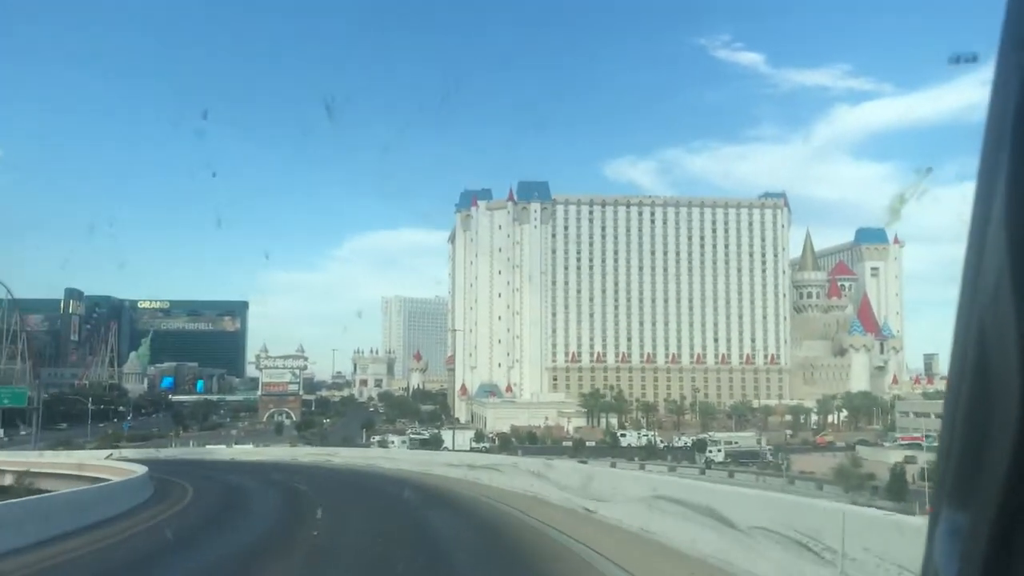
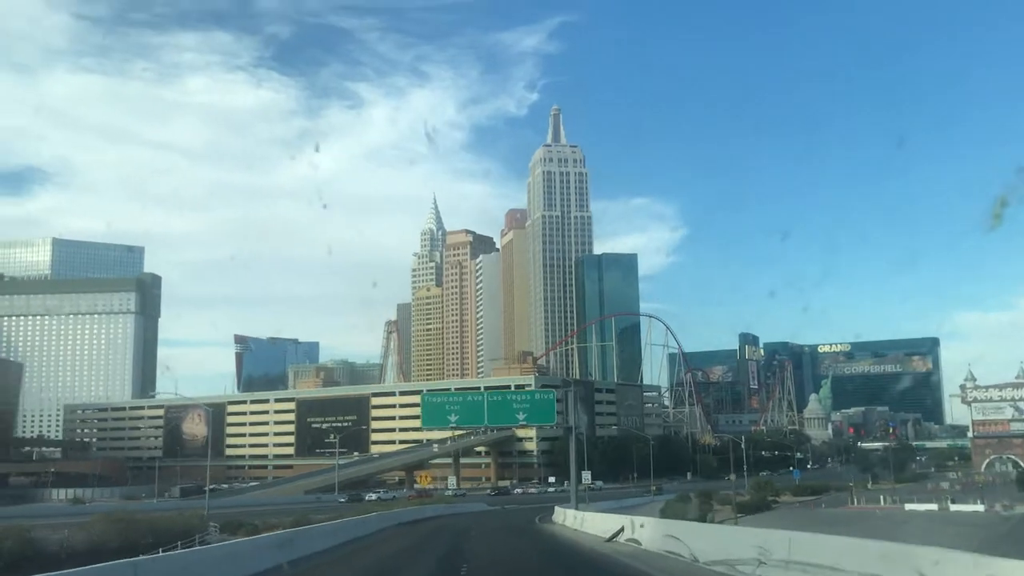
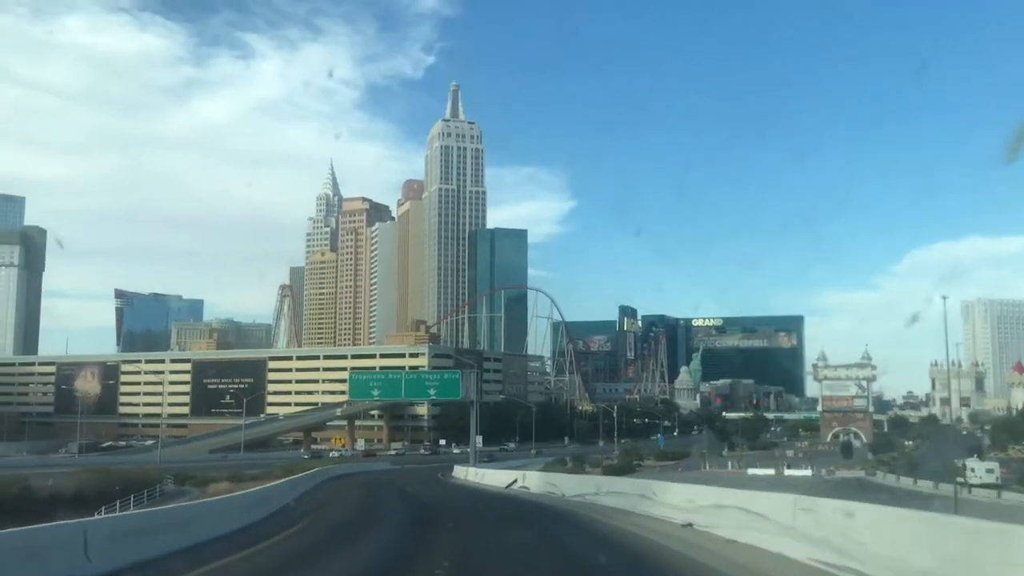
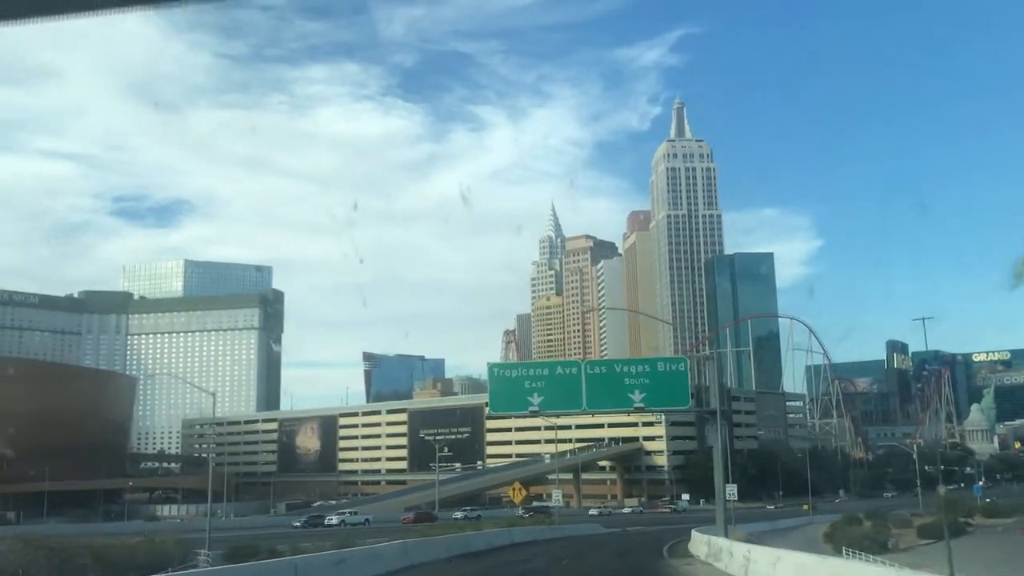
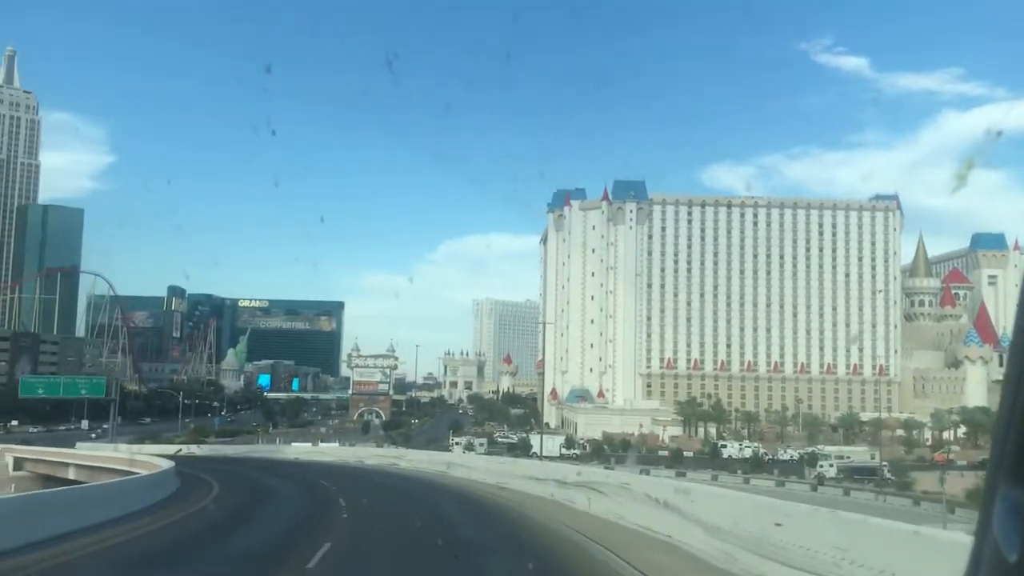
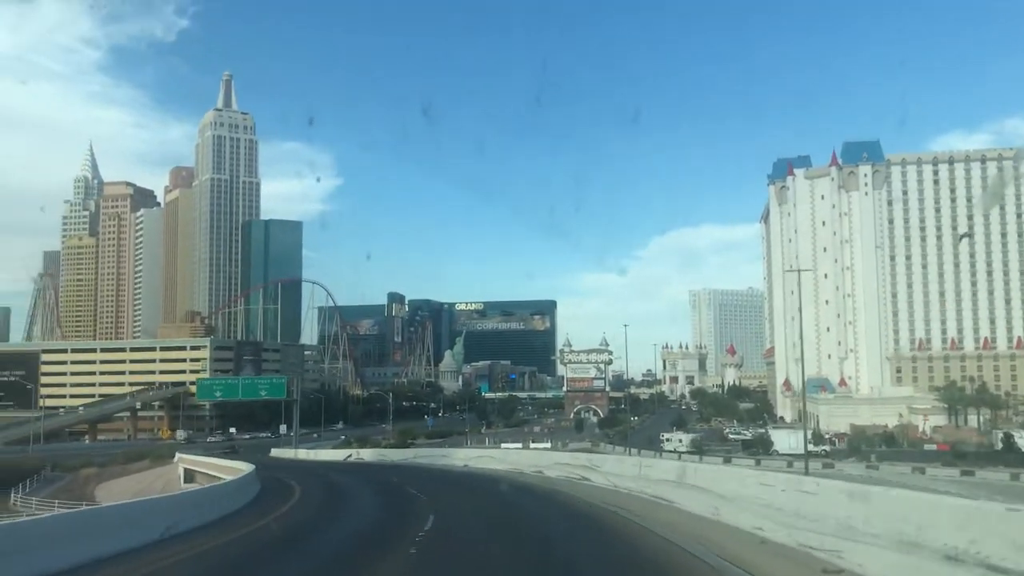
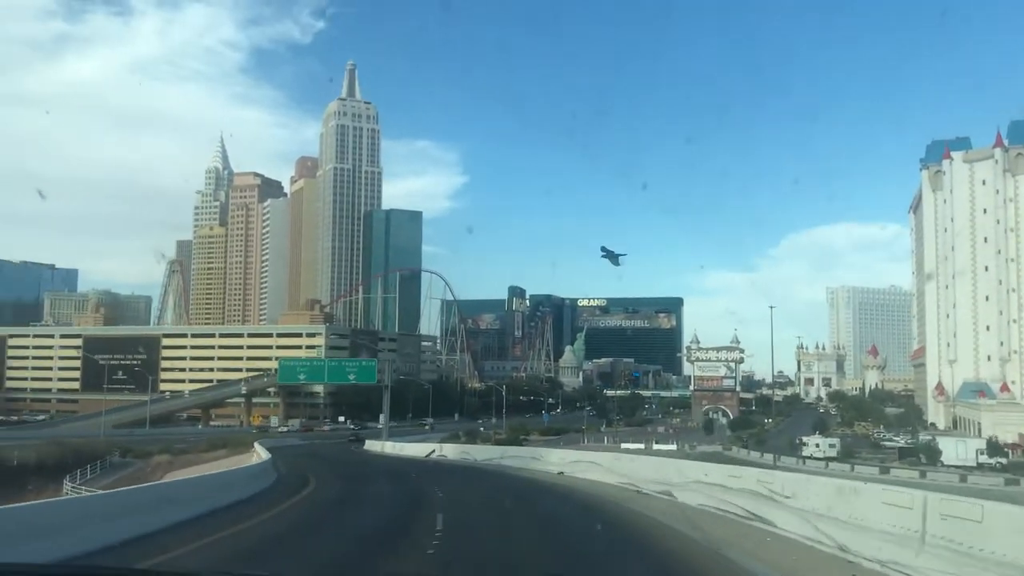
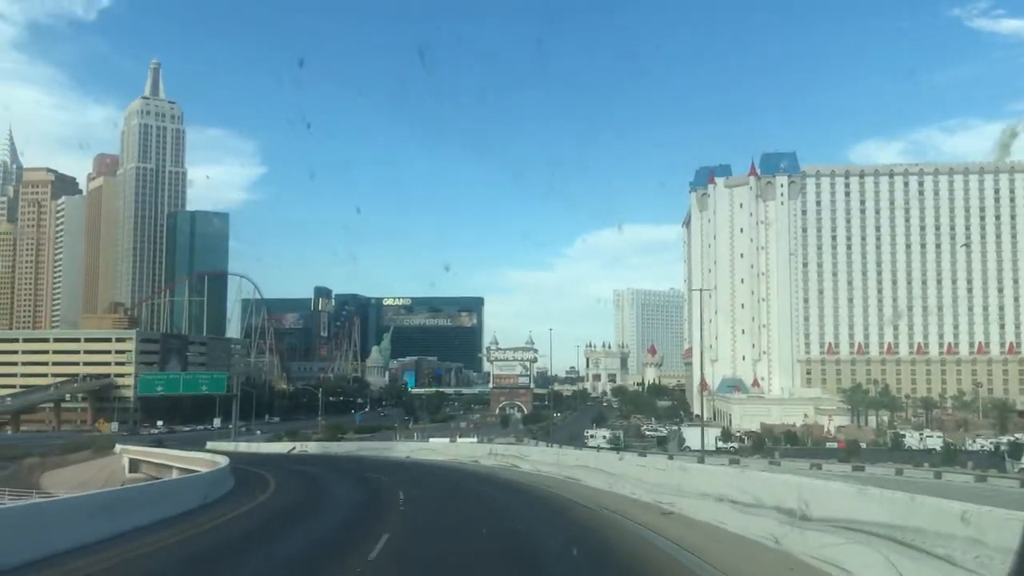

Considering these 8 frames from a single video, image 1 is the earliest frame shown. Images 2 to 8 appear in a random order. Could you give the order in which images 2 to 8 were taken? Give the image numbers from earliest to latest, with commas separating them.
5, 8, 6, 7, 3, 2, 4
